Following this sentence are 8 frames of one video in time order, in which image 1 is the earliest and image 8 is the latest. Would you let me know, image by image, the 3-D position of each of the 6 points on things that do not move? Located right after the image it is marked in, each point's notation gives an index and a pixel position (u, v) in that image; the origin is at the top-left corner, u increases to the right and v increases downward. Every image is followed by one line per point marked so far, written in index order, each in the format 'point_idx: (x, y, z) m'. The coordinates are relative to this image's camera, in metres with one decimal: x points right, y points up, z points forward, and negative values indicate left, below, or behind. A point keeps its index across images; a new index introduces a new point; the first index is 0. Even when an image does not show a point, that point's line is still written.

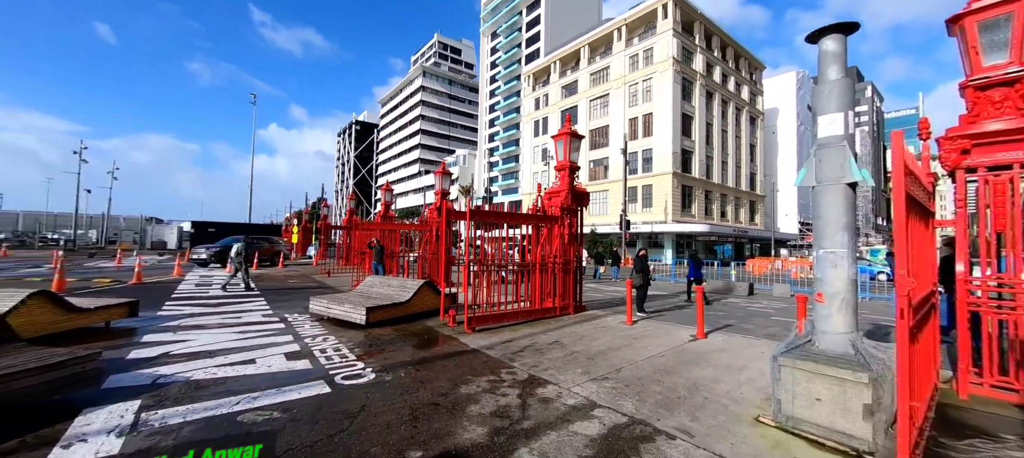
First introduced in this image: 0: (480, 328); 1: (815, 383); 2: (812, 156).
0: (-0.7, -2.1, +8.2) m
1: (+2.9, -1.5, +3.6) m
2: (+3.3, +0.8, +4.2) m
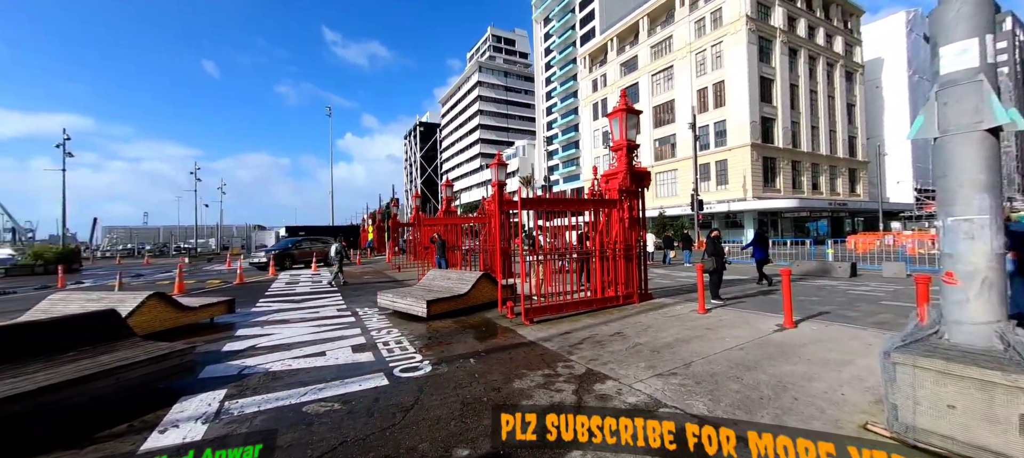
0: (+0.5, -1.9, +8.0) m
1: (+3.2, -1.2, +2.9) m
2: (+3.6, +1.1, +3.3) m
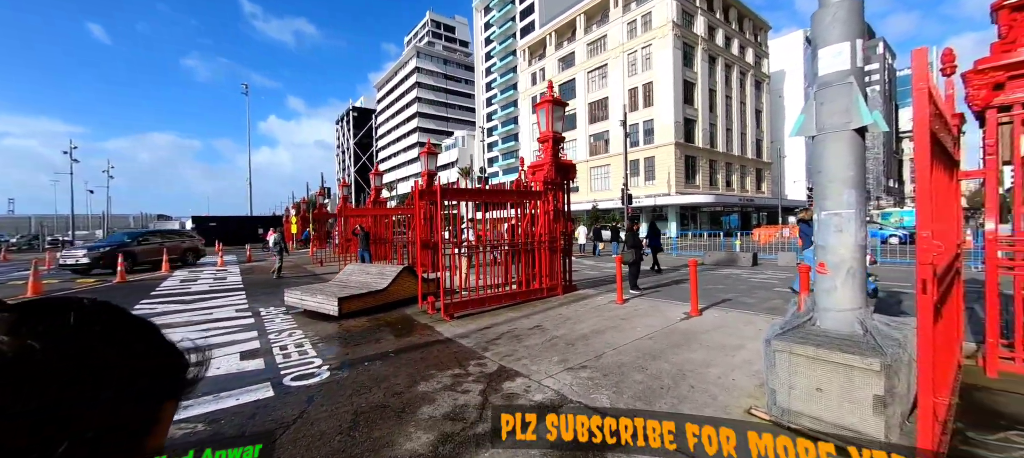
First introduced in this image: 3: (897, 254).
0: (-1.1, -1.7, +7.7) m
1: (+2.4, -1.1, +3.1) m
2: (+2.7, +1.2, +3.5) m
3: (+14.1, -0.9, +14.1) m
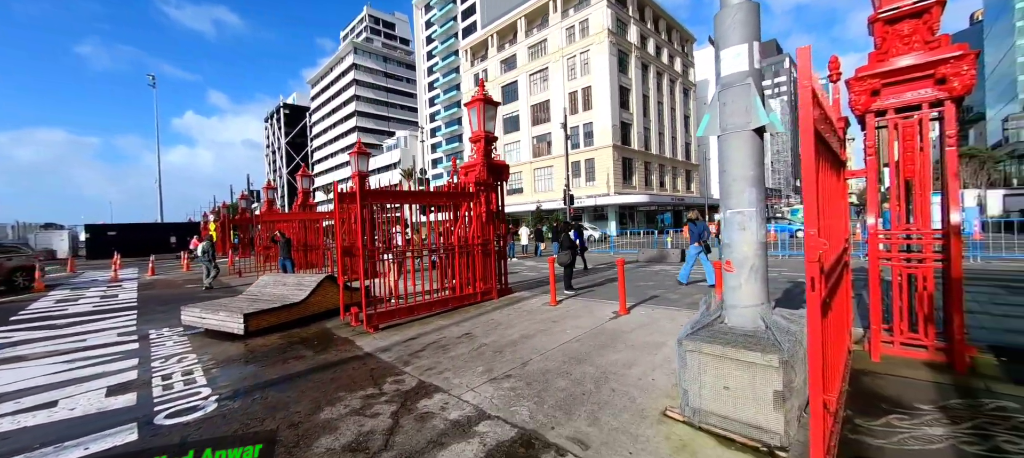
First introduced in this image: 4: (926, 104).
0: (-2.4, -1.8, +7.2) m
1: (+1.7, -1.1, +3.1) m
2: (+1.9, +1.2, +3.5) m
3: (+11.8, -0.7, +15.6) m
4: (+4.4, +1.3, +4.1) m
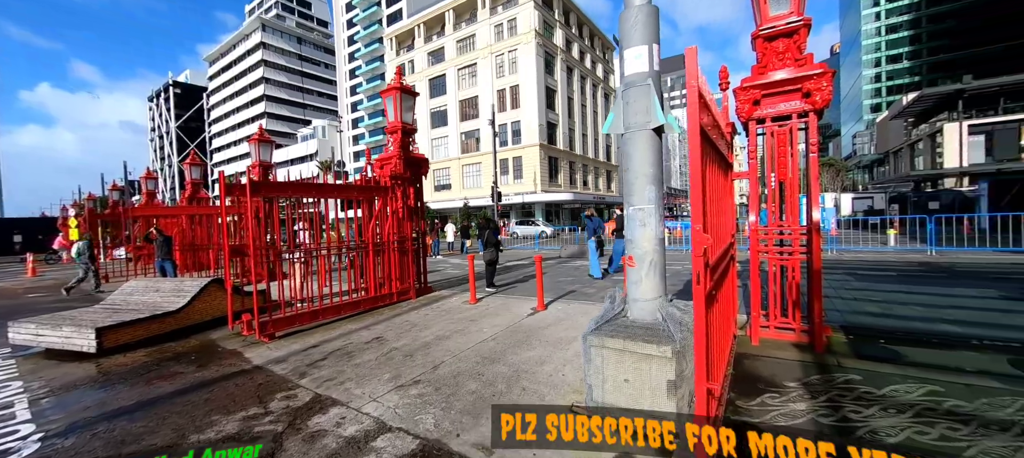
0: (-3.8, -1.8, +6.5) m
1: (+0.9, -1.1, +3.1) m
2: (+1.0, +1.2, +3.6) m
3: (+8.6, -0.6, +17.3) m
4: (+3.4, +1.4, +4.6) m
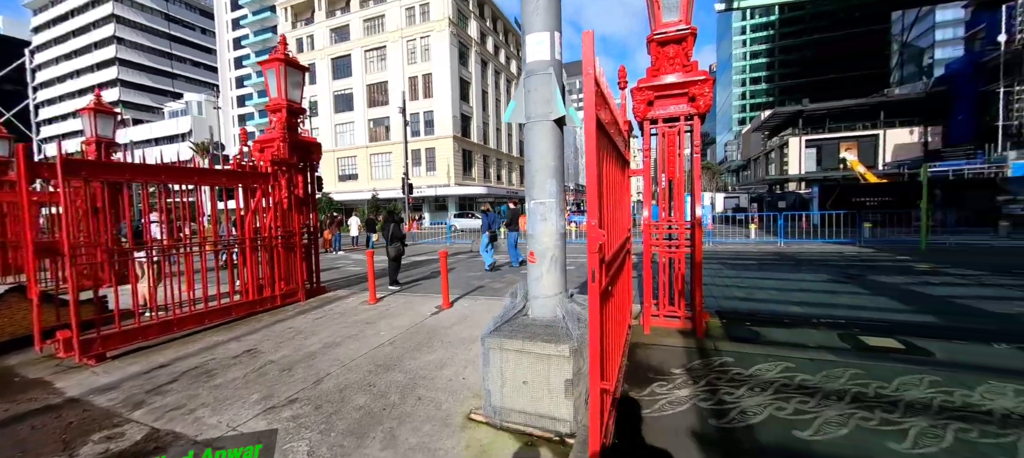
0: (-5.3, -1.7, +5.2) m
1: (+0.1, -1.0, +3.0) m
2: (+0.1, +1.3, +3.4) m
3: (+4.4, -0.3, +18.5) m
4: (+2.2, +1.4, +4.9) m
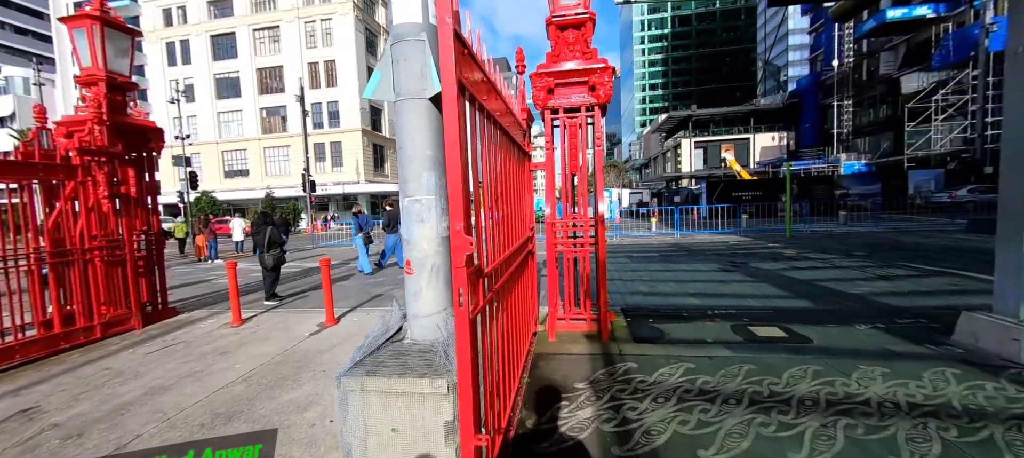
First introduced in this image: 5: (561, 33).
0: (-6.5, -1.8, +3.5) m
1: (-0.7, -1.1, +2.3) m
2: (-0.9, +1.2, +2.8) m
3: (+0.3, -0.1, +18.4) m
4: (+0.9, +1.5, +4.6) m
5: (+0.6, +2.3, +4.6) m
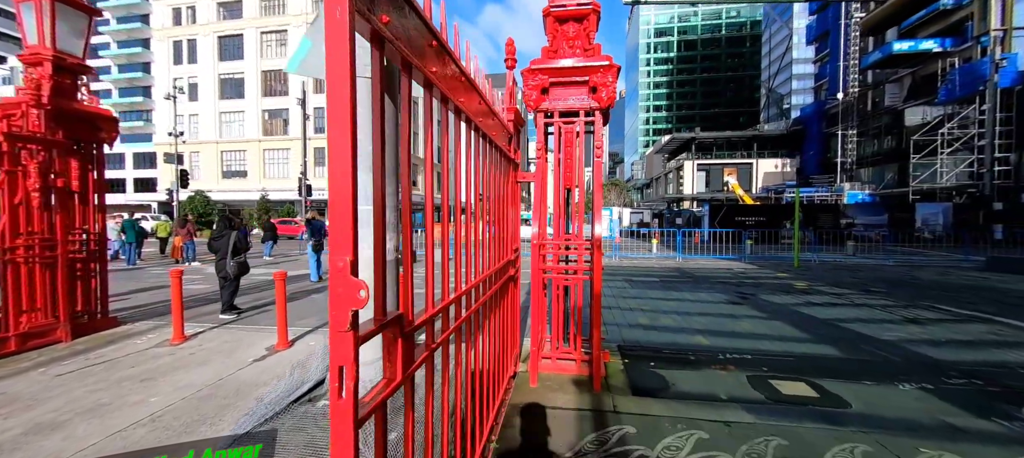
0: (-6.7, -1.7, +2.7) m
1: (-1.0, -1.2, +1.6) m
2: (-1.0, +1.1, +2.1) m
3: (+0.1, -0.8, +17.7) m
4: (+0.7, +1.2, +4.0) m
5: (+0.5, +2.1, +3.9) m
